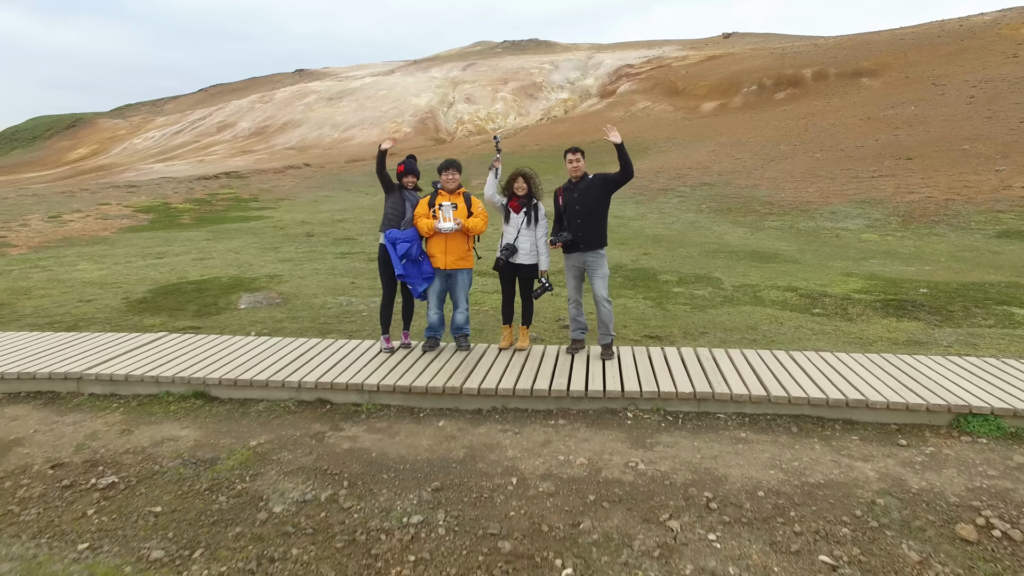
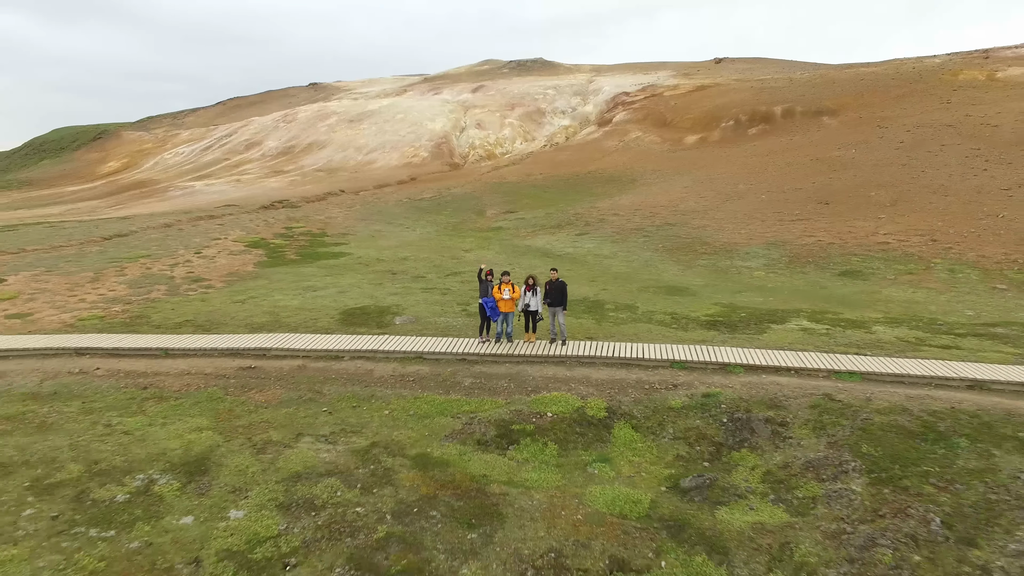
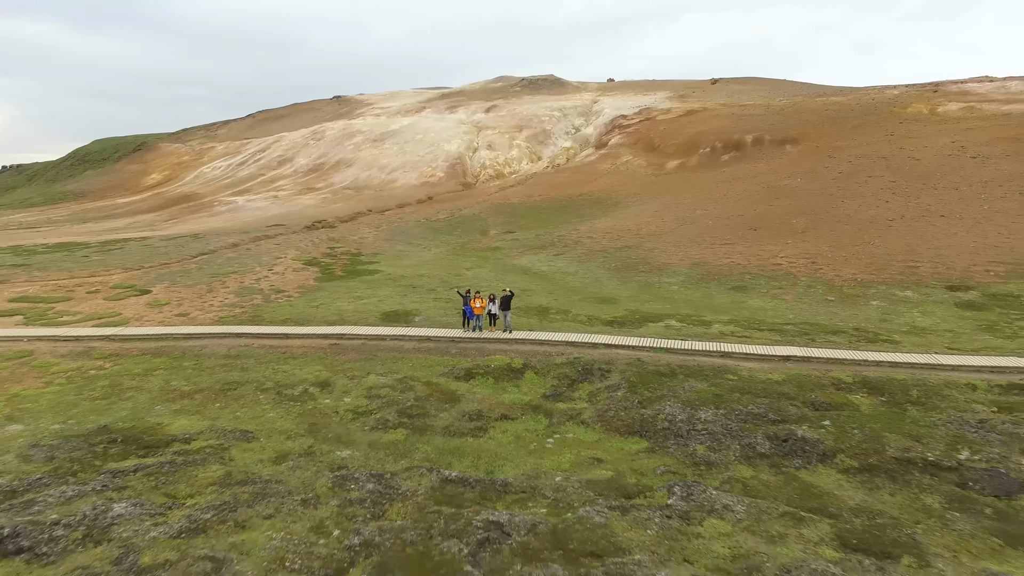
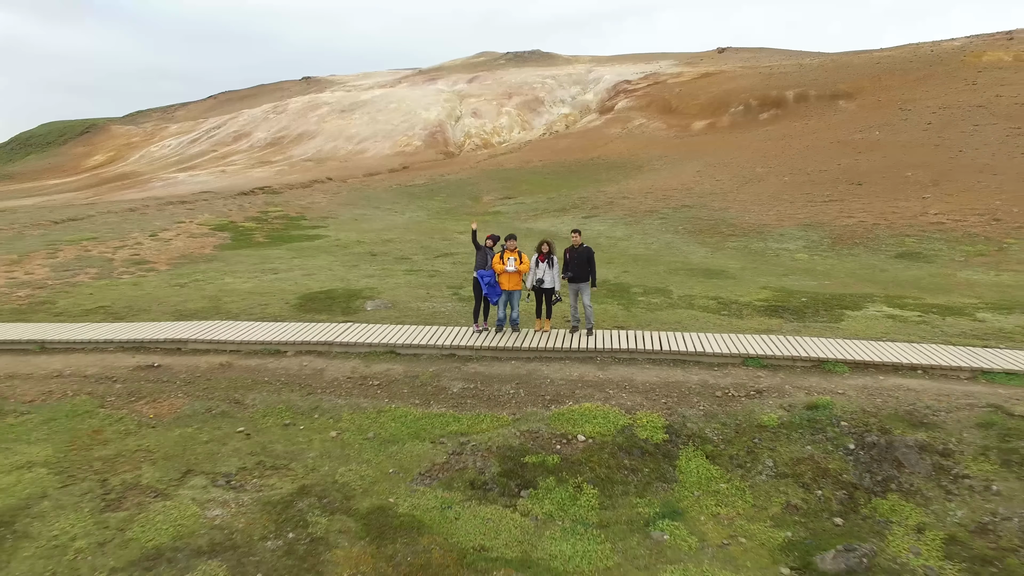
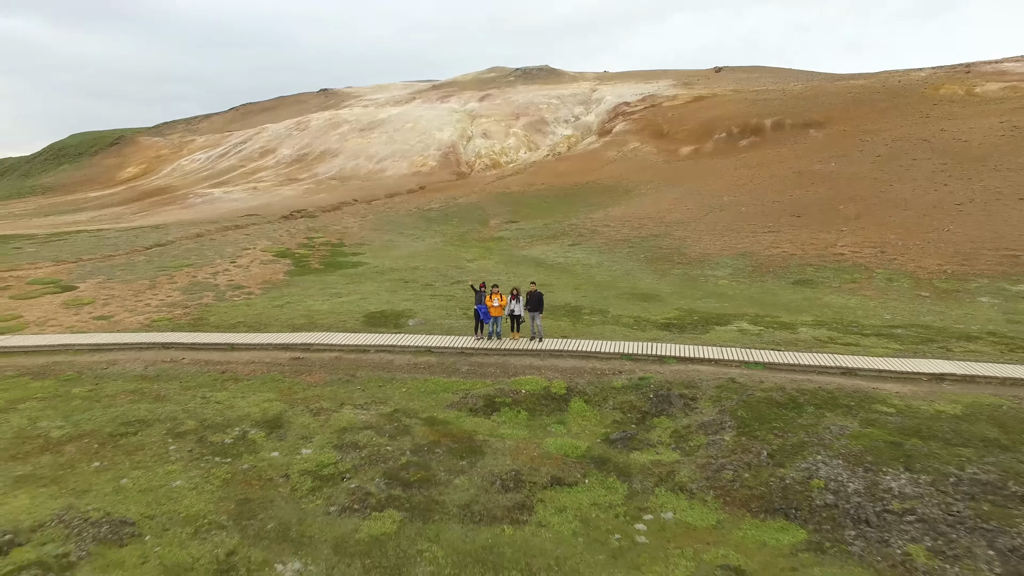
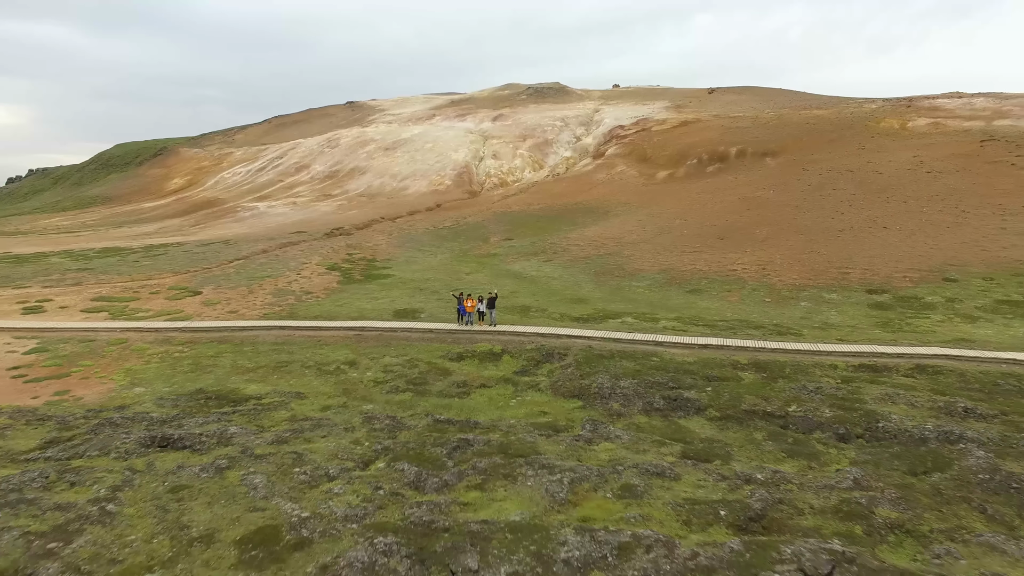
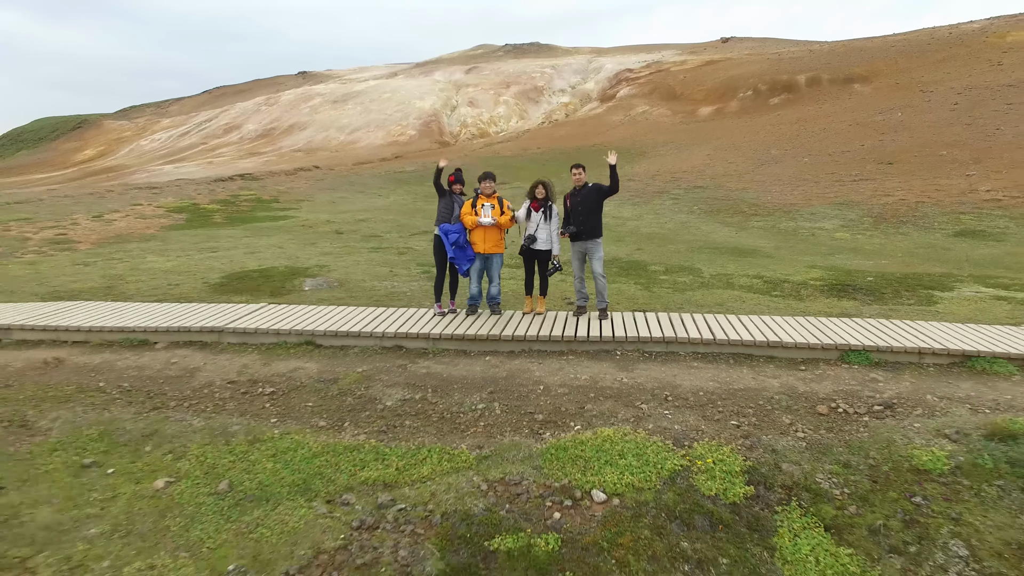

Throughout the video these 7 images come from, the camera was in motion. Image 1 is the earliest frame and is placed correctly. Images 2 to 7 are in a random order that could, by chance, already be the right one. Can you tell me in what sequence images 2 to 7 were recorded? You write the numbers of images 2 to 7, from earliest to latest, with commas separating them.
7, 4, 2, 5, 3, 6
